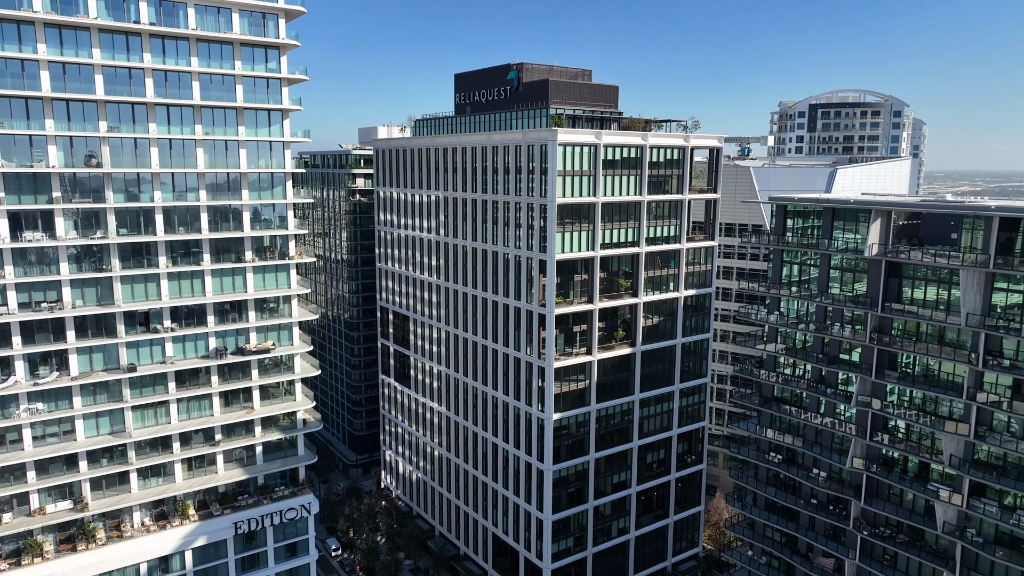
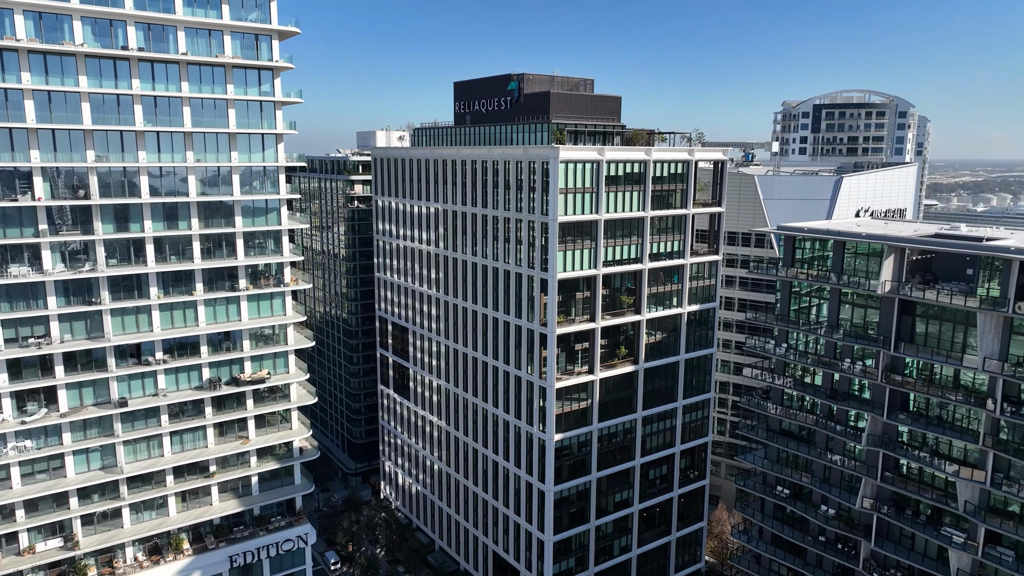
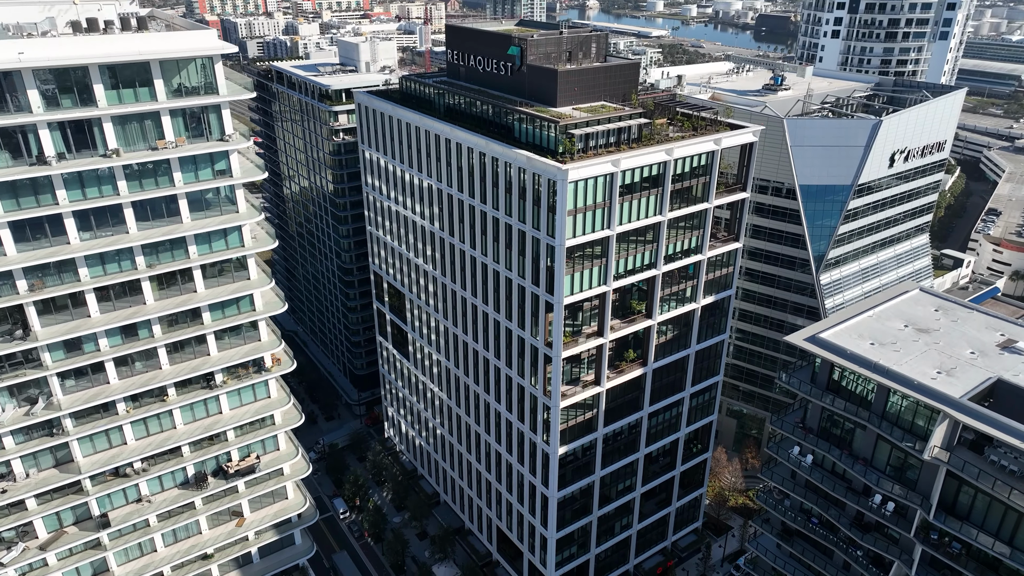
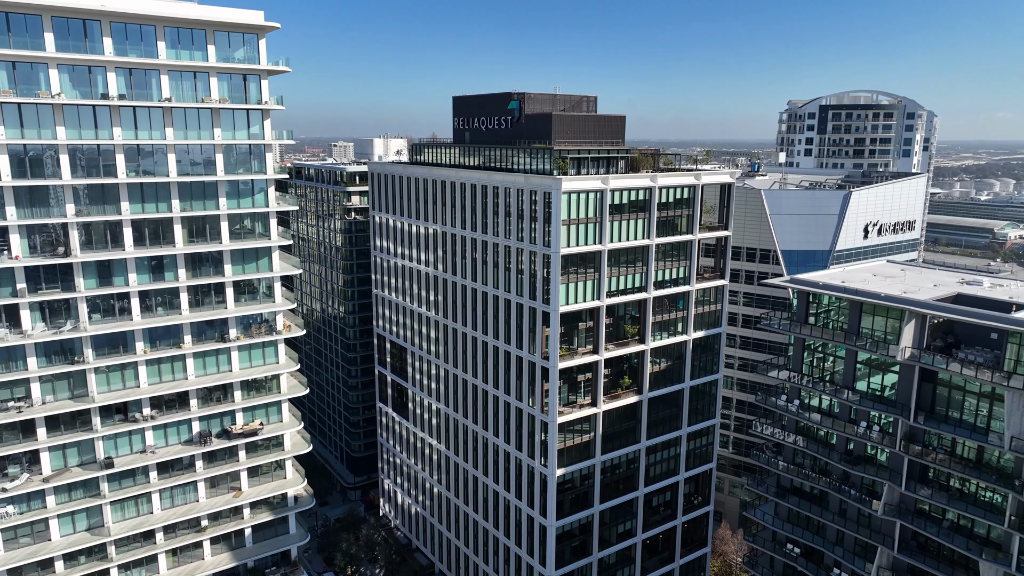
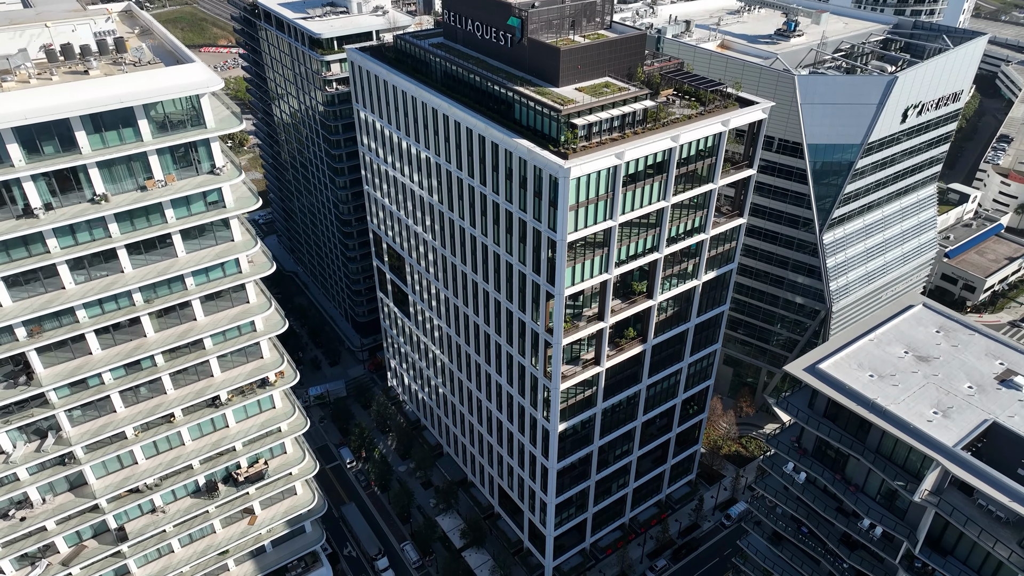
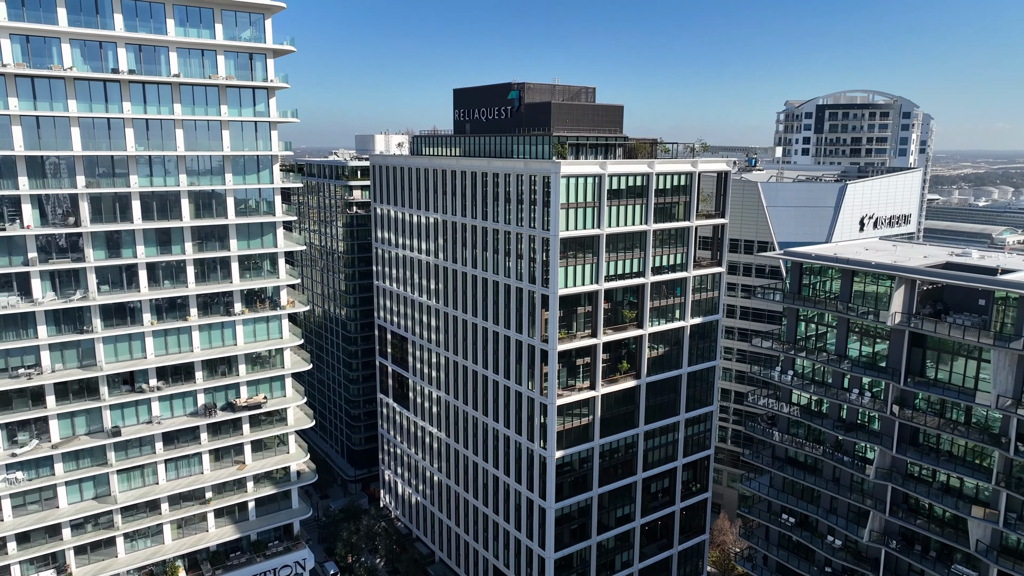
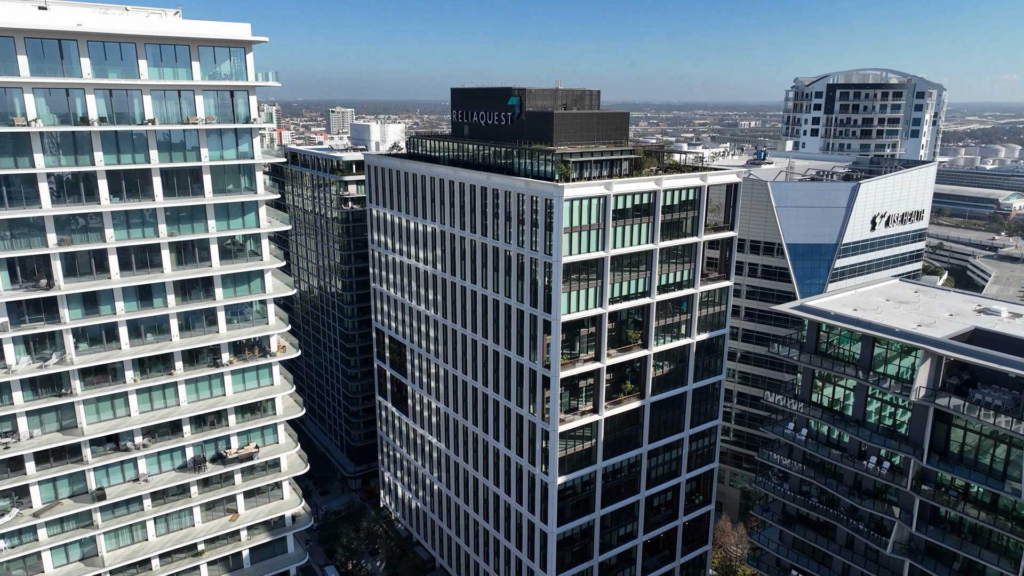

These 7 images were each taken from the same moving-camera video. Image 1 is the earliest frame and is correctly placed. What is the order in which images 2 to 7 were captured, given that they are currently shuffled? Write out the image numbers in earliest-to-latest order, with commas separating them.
2, 6, 4, 7, 3, 5
